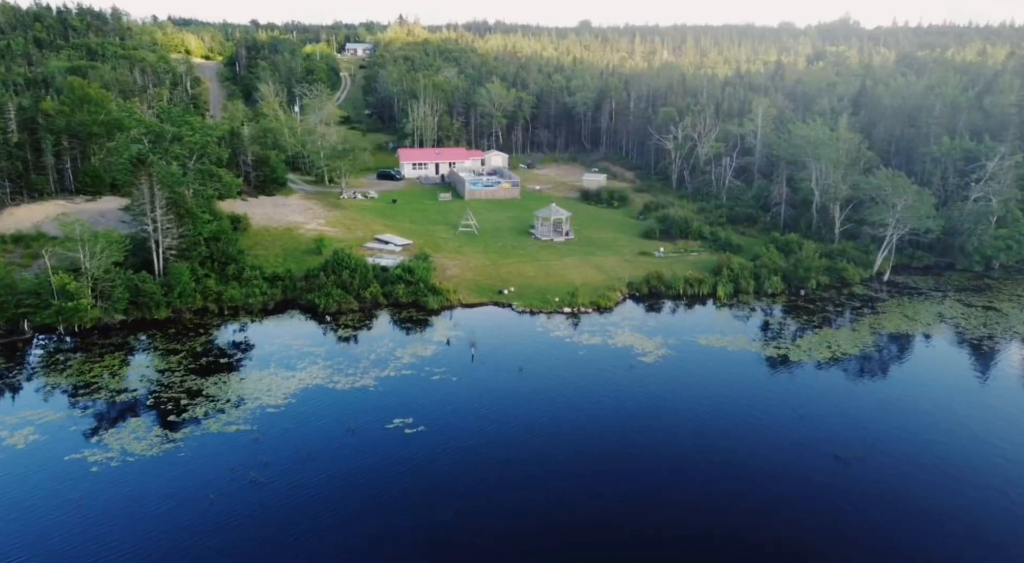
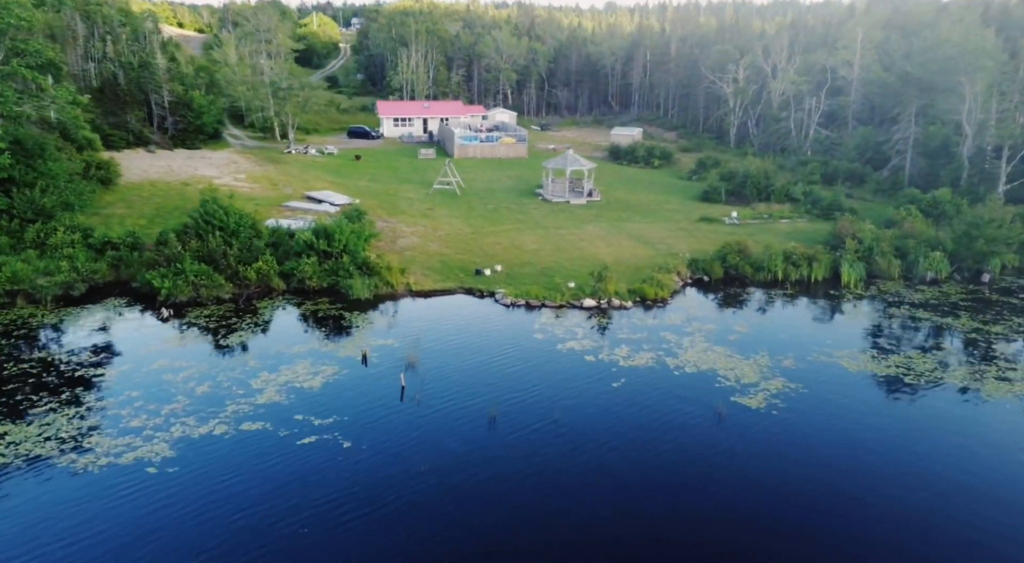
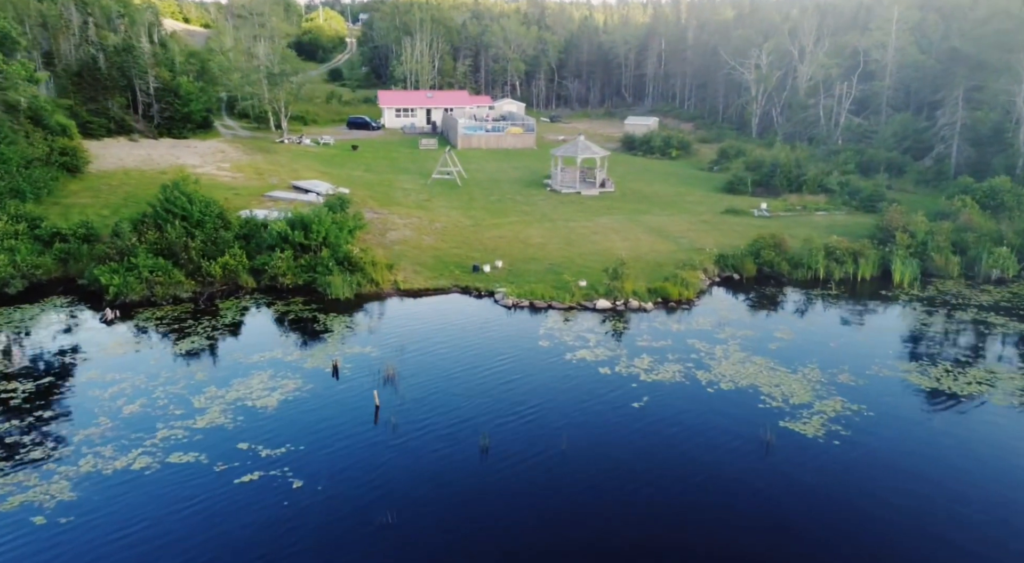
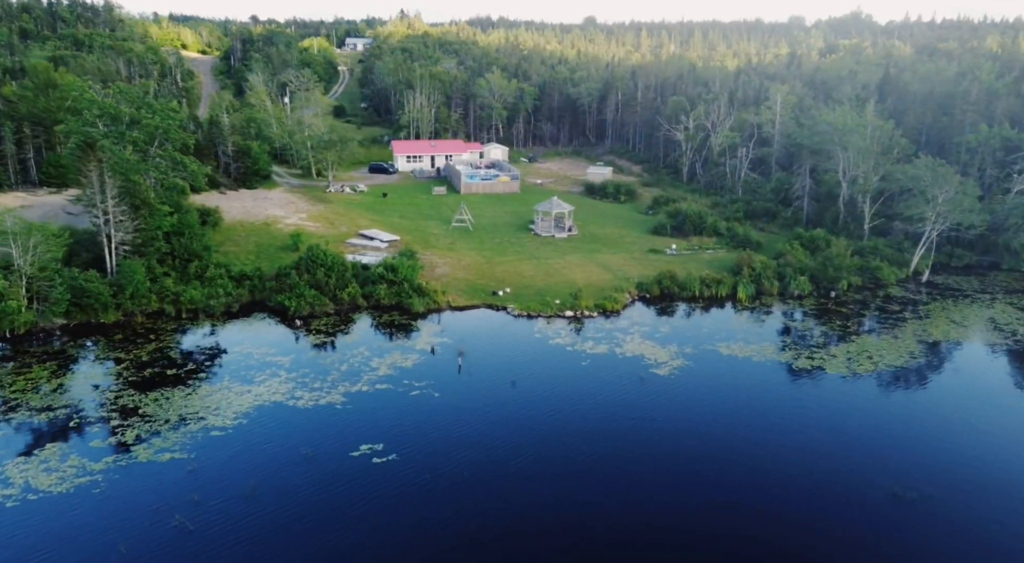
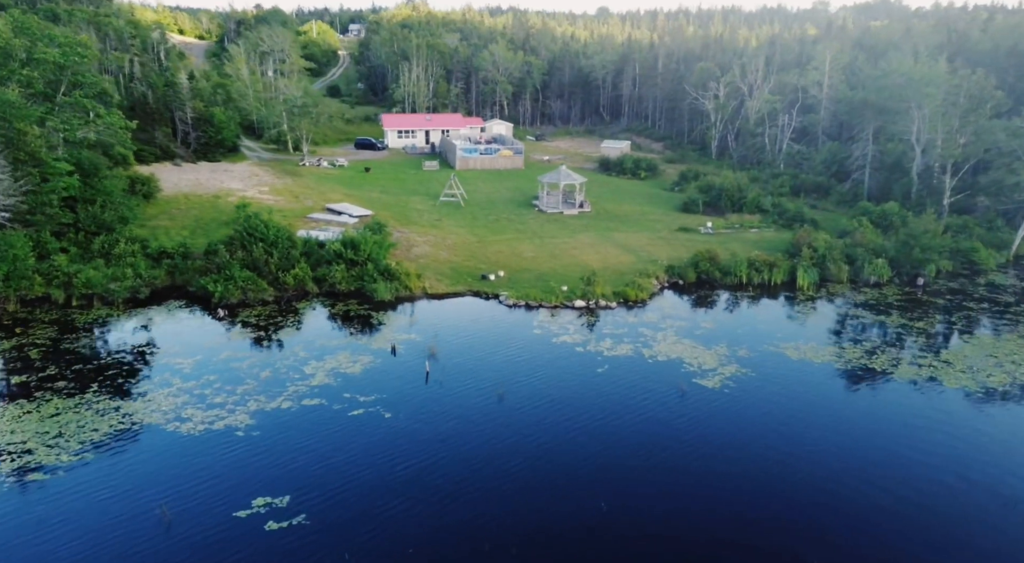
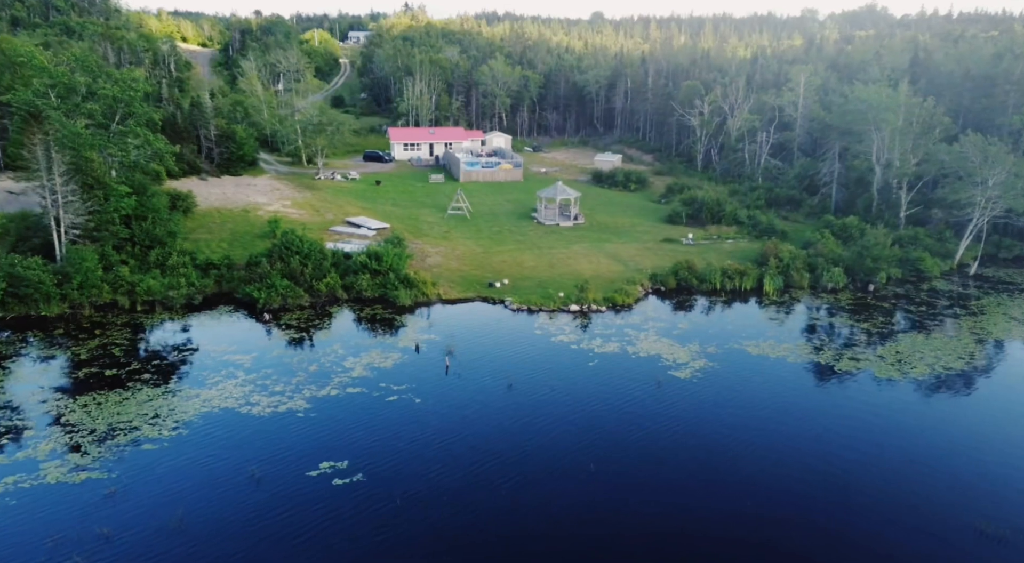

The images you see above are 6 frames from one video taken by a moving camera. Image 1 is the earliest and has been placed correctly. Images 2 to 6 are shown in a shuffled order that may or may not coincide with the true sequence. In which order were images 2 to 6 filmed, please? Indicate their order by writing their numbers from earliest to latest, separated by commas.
4, 6, 5, 2, 3
